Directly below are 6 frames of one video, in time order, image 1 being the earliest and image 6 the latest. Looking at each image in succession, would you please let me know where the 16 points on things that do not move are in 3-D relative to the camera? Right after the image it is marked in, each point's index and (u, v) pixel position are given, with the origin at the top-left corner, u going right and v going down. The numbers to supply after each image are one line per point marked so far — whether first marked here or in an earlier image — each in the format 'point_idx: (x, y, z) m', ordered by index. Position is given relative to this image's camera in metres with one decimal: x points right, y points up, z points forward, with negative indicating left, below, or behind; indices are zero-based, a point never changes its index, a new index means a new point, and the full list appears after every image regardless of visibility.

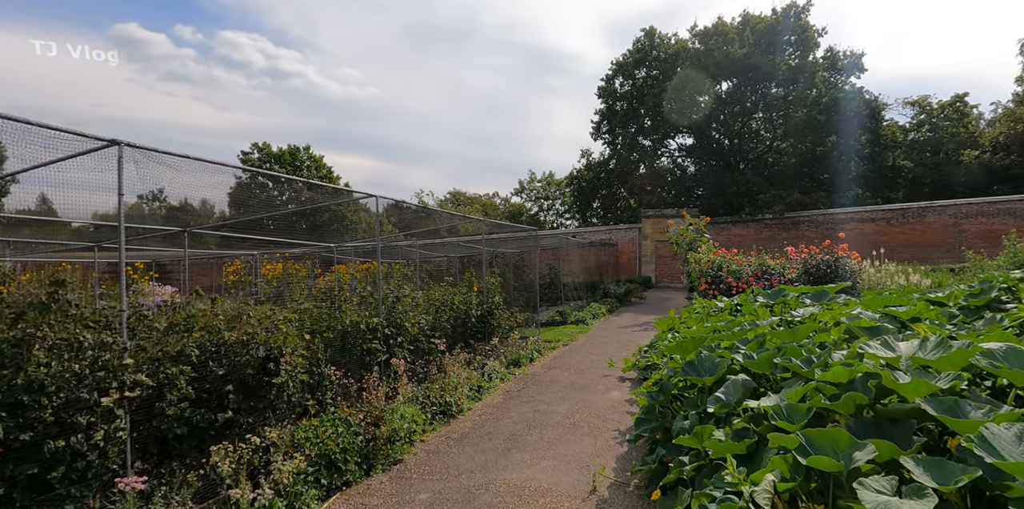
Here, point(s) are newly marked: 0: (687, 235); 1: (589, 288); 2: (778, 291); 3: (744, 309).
0: (+3.7, +0.4, +10.8) m
1: (+2.3, -1.0, +14.6) m
2: (+2.6, -0.4, +4.9) m
3: (+2.2, -0.5, +4.7) m
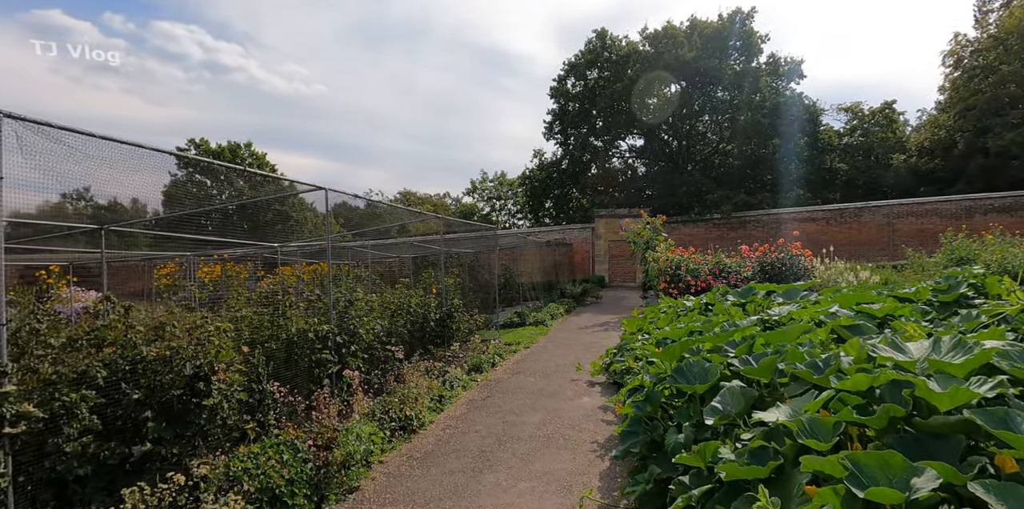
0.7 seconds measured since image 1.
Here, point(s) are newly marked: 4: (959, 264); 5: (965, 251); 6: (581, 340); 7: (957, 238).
0: (+2.8, +0.4, +10.8) m
1: (+1.0, -1.0, +14.5) m
2: (+2.3, -0.3, +4.8) m
3: (+1.9, -0.5, +4.6) m
4: (+7.7, -0.2, +8.7) m
5: (+8.0, +0.1, +8.8) m
6: (+1.1, -1.3, +7.7) m
7: (+8.5, +0.3, +9.5) m
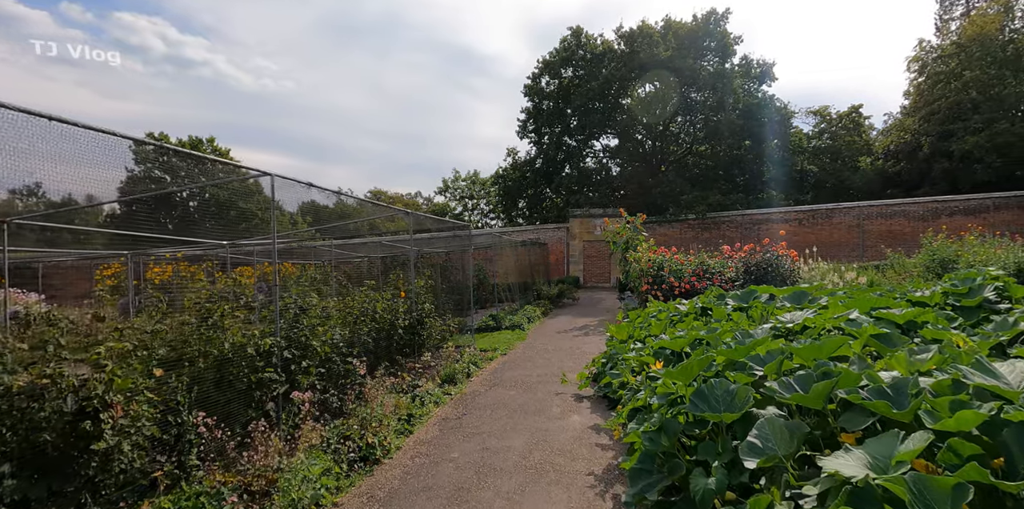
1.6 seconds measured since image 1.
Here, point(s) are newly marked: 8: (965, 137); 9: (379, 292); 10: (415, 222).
0: (+2.3, +0.4, +10.4) m
1: (+0.3, -1.0, +14.0) m
2: (+2.1, -0.3, +4.4) m
3: (+1.7, -0.5, +4.2) m
4: (+7.3, -0.2, +8.6) m
5: (+7.6, +0.1, +8.7) m
6: (+0.7, -1.3, +7.2) m
7: (+8.1, +0.3, +9.5) m
8: (+18.1, +4.7, +19.9) m
9: (-1.4, -0.4, +5.3) m
10: (-1.6, +0.5, +8.3) m
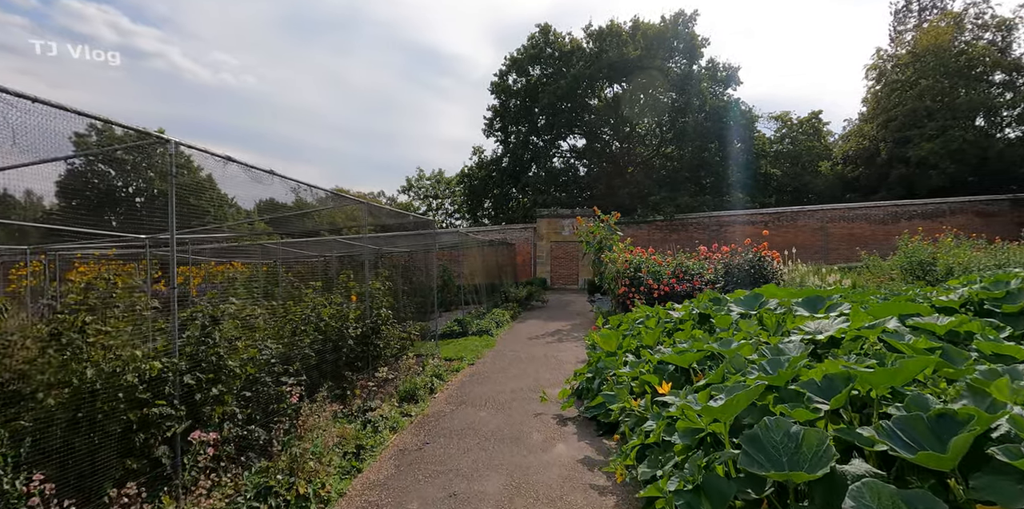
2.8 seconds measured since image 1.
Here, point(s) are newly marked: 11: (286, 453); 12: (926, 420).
0: (+1.7, +0.4, +9.9) m
1: (-0.6, -1.0, +13.3) m
2: (+1.9, -0.3, +3.9) m
3: (+1.5, -0.5, +3.6) m
4: (+6.8, -0.3, +8.4) m
5: (+7.1, 0.0, +8.6) m
6: (+0.3, -1.3, +6.6) m
7: (+7.5, +0.3, +9.4) m
8: (+16.8, +4.5, +20.5) m
9: (-1.7, -0.4, +4.5) m
10: (-2.0, +0.6, +7.5) m
11: (-1.2, -1.1, +2.8) m
12: (+1.2, -0.5, +1.5) m
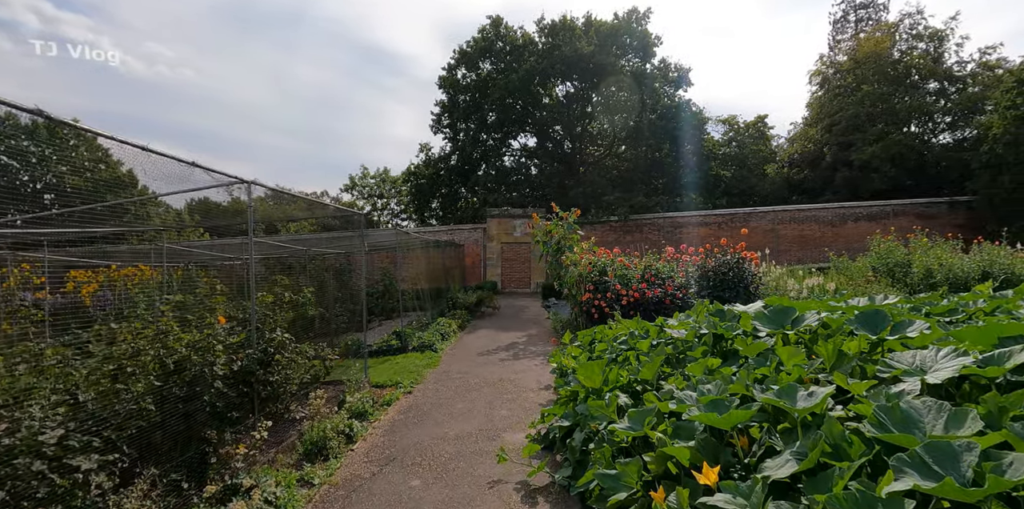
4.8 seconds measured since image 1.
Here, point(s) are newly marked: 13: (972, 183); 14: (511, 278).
0: (+0.8, +0.4, +8.9) m
1: (-1.8, -1.0, +12.0) m
2: (+1.6, -0.3, +2.9) m
3: (+1.2, -0.5, +2.6) m
4: (+6.0, -0.3, +7.9) m
5: (+6.3, 0.0, +8.1) m
6: (-0.3, -1.3, +5.4) m
7: (+6.6, +0.2, +8.9) m
8: (+14.7, +4.5, +20.9) m
9: (-2.0, -0.4, +3.2) m
10: (-2.7, +0.5, +6.1) m
11: (-1.4, -1.1, +1.5) m
12: (+1.1, -0.5, +0.4) m
13: (+16.1, +2.5, +17.5) m
14: (0.0, -0.9, +19.6) m
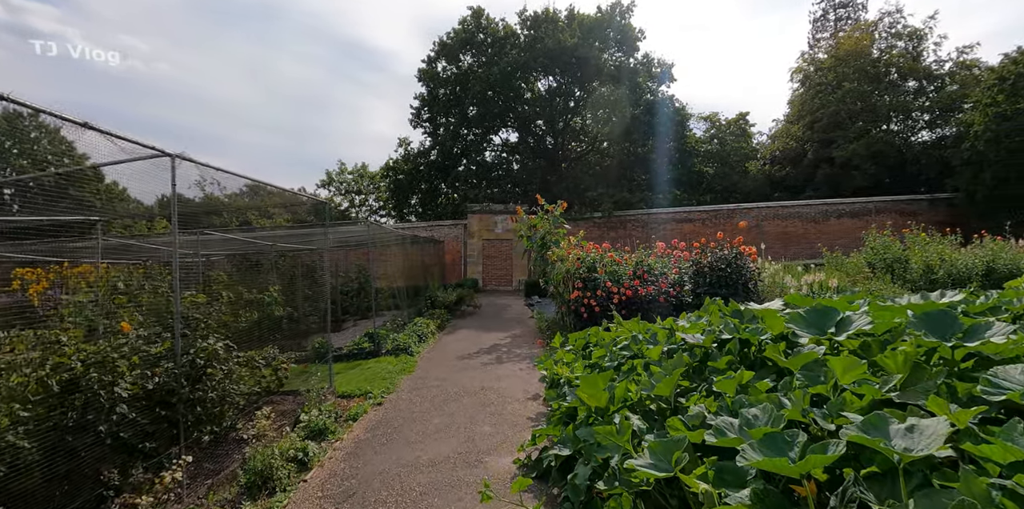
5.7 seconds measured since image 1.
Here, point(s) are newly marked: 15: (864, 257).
0: (+0.5, +0.5, +8.4) m
1: (-2.3, -0.9, +11.4) m
2: (+1.5, -0.3, +2.4) m
3: (+1.2, -0.4, +2.1) m
4: (+5.7, -0.2, +7.6) m
5: (+6.0, +0.1, +7.8) m
6: (-0.4, -1.2, +4.8) m
7: (+6.3, +0.3, +8.6) m
8: (+13.9, +4.6, +20.9) m
9: (-2.1, -0.3, +2.5) m
10: (-2.9, +0.6, +5.5) m
11: (-1.4, -1.1, +0.9) m
12: (+1.2, -0.4, -0.1) m
13: (+15.5, +2.6, +17.6) m
14: (-0.8, -0.8, +19.0) m
15: (+5.8, 0.0, +8.3) m
